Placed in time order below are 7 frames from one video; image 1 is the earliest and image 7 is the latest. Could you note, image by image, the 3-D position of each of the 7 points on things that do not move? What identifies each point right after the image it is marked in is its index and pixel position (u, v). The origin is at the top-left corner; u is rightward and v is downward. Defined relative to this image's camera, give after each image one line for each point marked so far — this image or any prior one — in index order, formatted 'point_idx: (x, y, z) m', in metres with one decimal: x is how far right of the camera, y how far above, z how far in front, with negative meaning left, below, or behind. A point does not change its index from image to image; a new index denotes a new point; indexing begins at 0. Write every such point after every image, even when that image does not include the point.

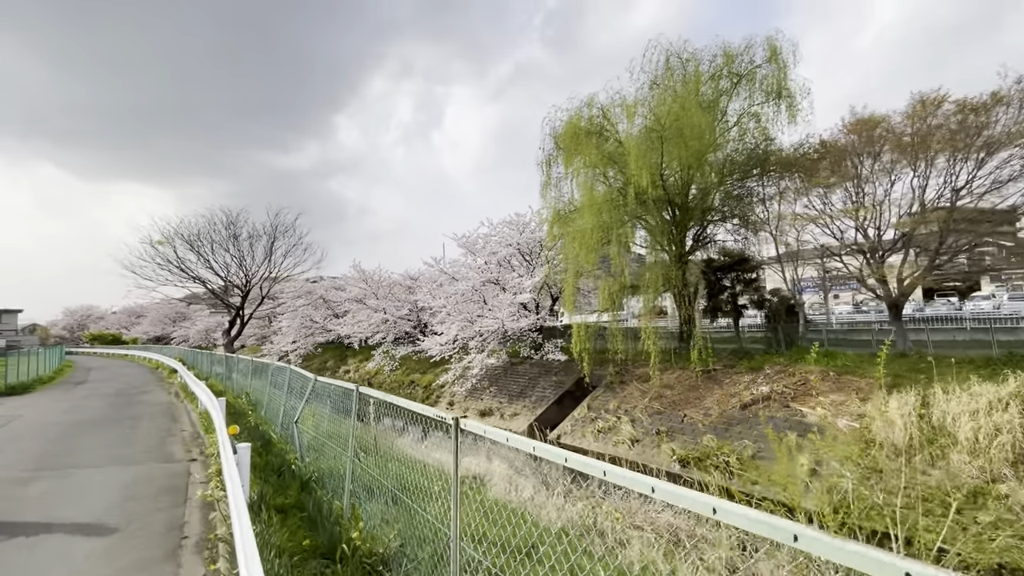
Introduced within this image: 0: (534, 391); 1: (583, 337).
0: (+0.6, -2.7, +12.7) m
1: (+1.8, -1.1, +10.6) m
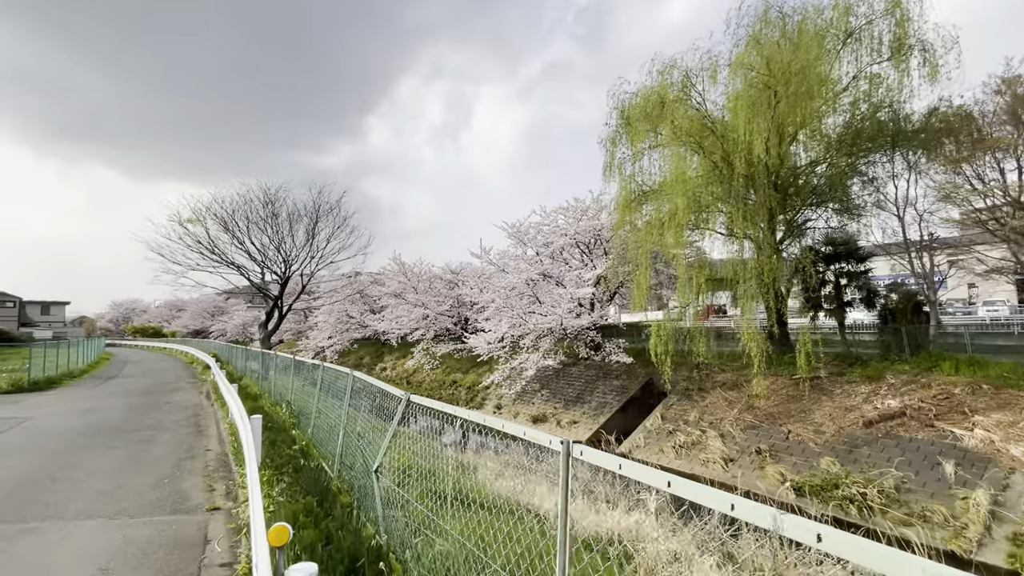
0: (+1.9, -2.6, +11.4) m
1: (+3.0, -1.0, +9.3) m
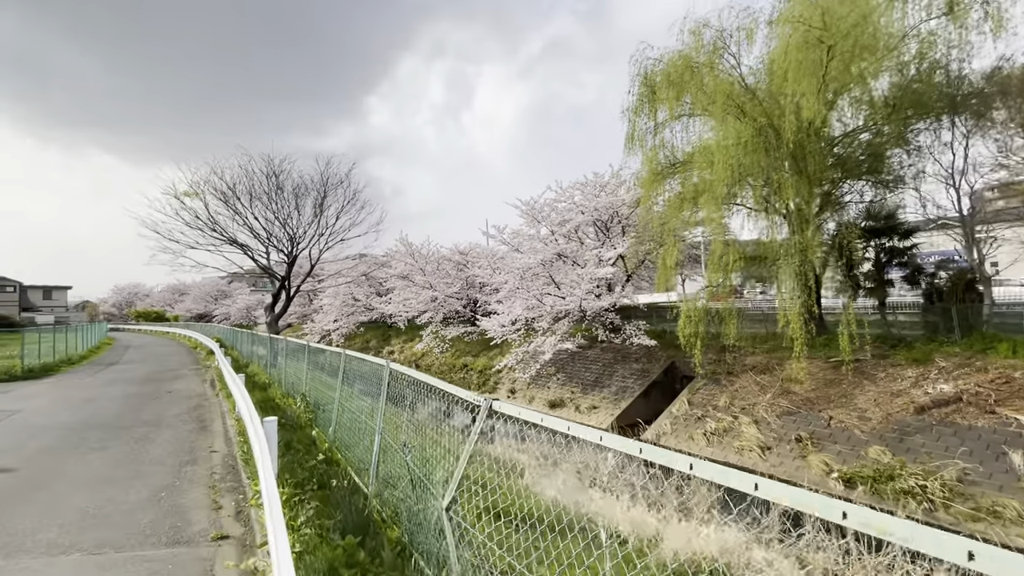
0: (+2.3, -2.1, +11.0) m
1: (+3.4, -0.6, +8.8) m
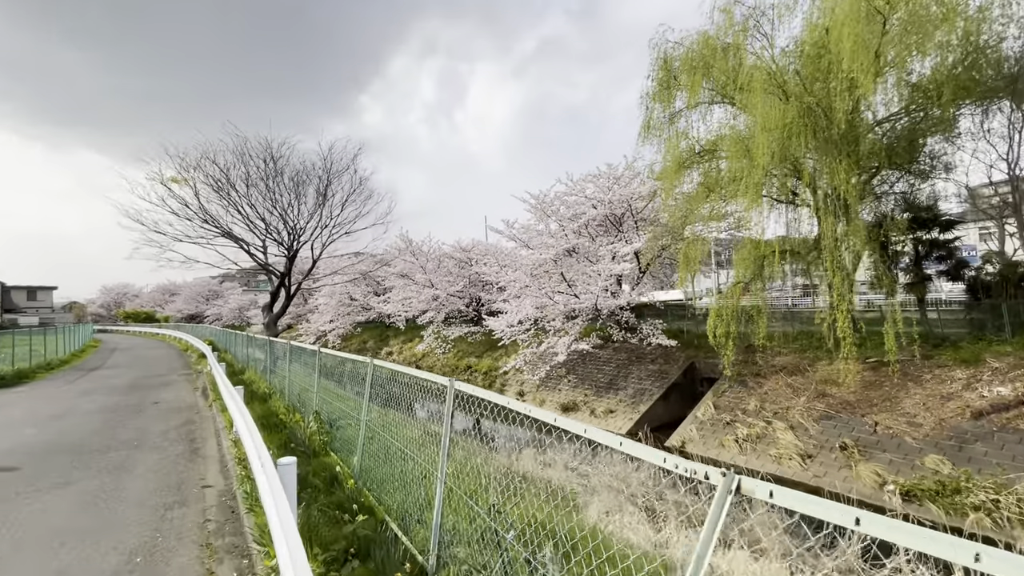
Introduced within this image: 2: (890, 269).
0: (+2.5, -2.1, +10.4) m
1: (+3.6, -0.5, +8.2) m
2: (+5.9, +0.3, +7.8) m
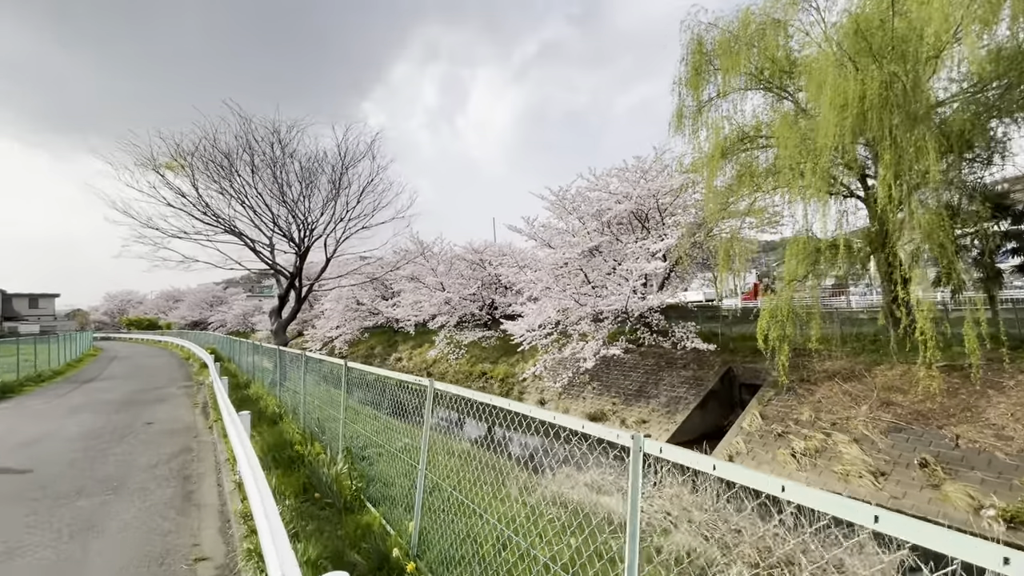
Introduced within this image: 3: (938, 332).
0: (+3.0, -2.1, +9.7) m
1: (+4.1, -0.5, +7.5) m
2: (+6.3, +0.4, +7.1) m
3: (+5.8, -0.6, +7.0) m
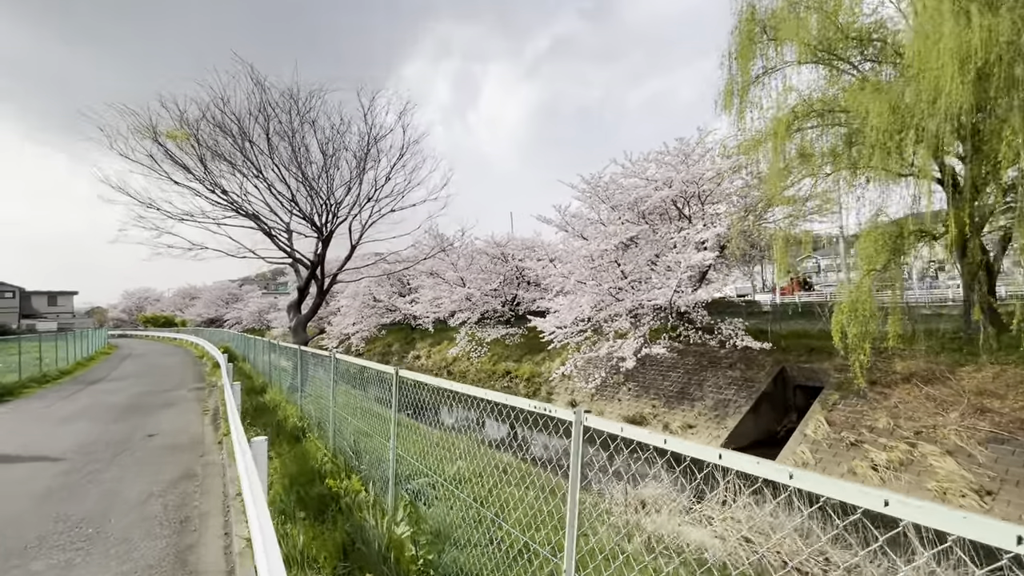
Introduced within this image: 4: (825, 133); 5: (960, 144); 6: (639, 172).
0: (+3.6, -1.9, +9.0) m
1: (+4.6, -0.4, +6.7) m
2: (+6.8, +0.5, +6.2) m
3: (+6.3, -0.5, +6.2) m
4: (+4.8, +2.4, +7.5) m
5: (+5.5, +2.0, +6.0) m
6: (+2.7, +2.6, +10.5) m
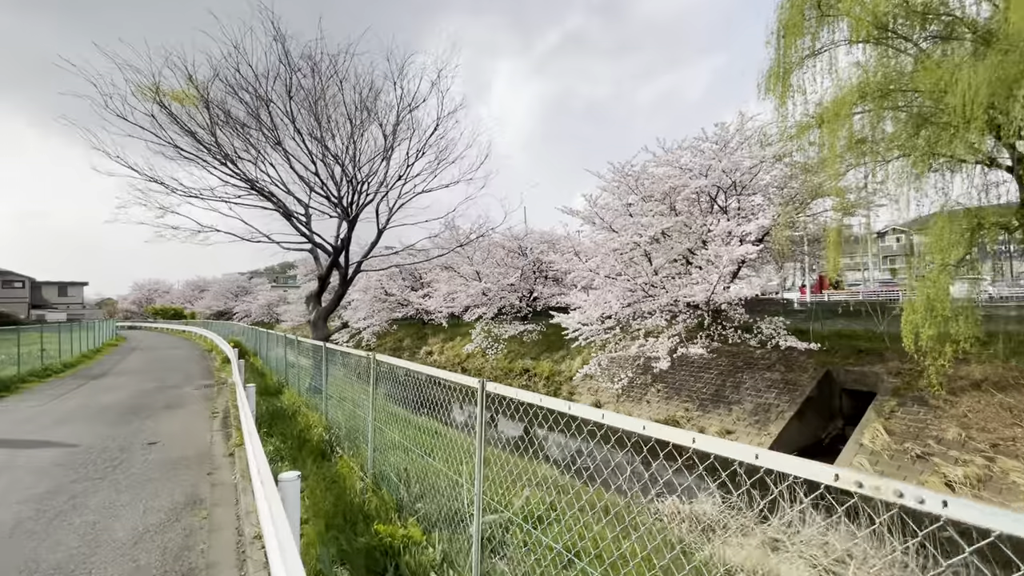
0: (+4.1, -1.9, +8.4) m
1: (+5.1, -0.3, +6.1) m
2: (+7.3, +0.5, +5.6) m
3: (+6.7, -0.5, +5.5) m
4: (+5.3, +2.4, +6.9) m
5: (+5.9, +2.0, +5.4) m
6: (+3.2, +2.7, +10.0) m
